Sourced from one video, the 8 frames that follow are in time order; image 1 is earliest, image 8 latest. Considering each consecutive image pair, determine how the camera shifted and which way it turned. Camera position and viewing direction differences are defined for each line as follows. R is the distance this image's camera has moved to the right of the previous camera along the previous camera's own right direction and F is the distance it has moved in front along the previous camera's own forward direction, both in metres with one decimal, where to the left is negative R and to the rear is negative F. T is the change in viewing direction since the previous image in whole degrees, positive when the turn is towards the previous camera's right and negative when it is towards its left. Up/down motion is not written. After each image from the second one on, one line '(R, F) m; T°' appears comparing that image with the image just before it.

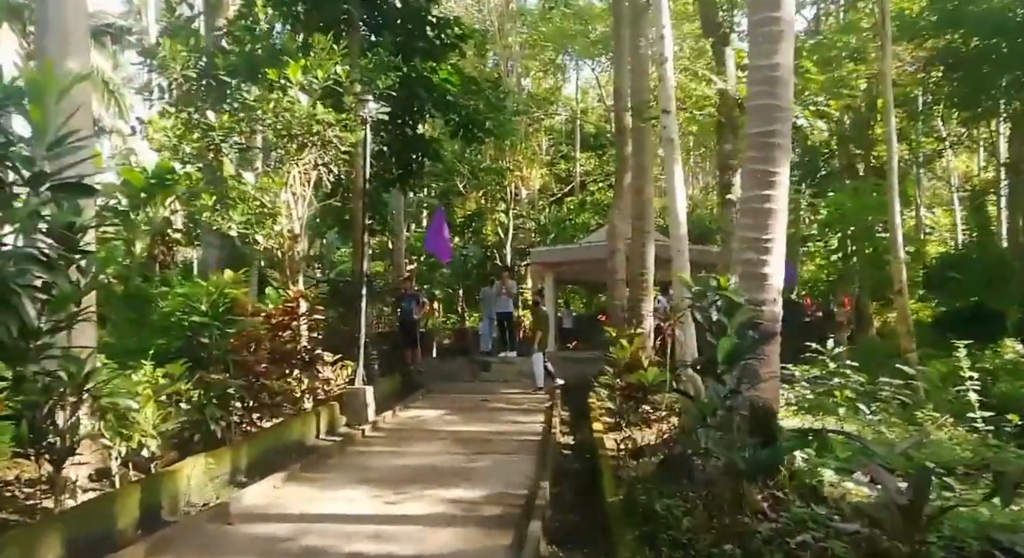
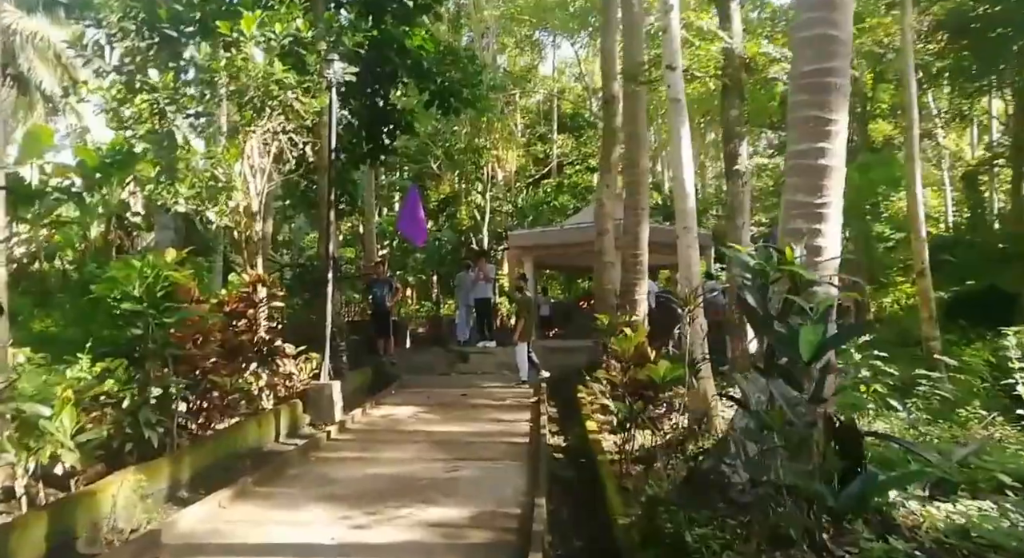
(-0.1, +1.2) m; +2°
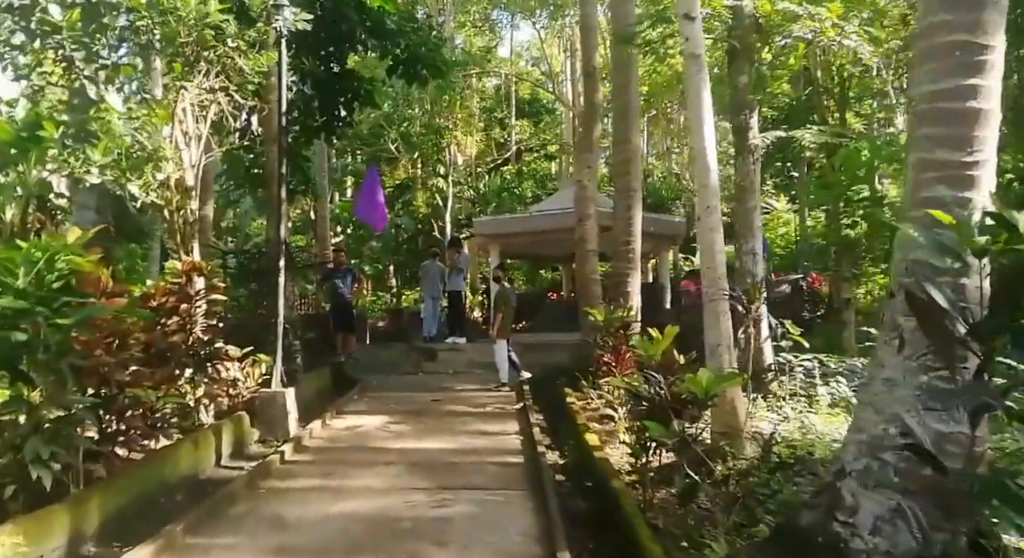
(-0.3, +1.5) m; +3°
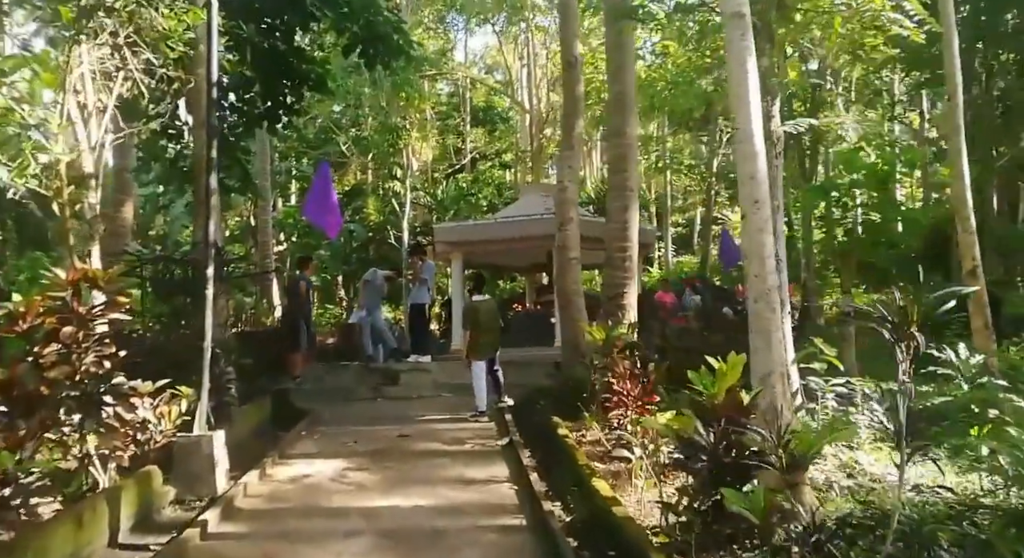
(-0.3, +1.7) m; +3°
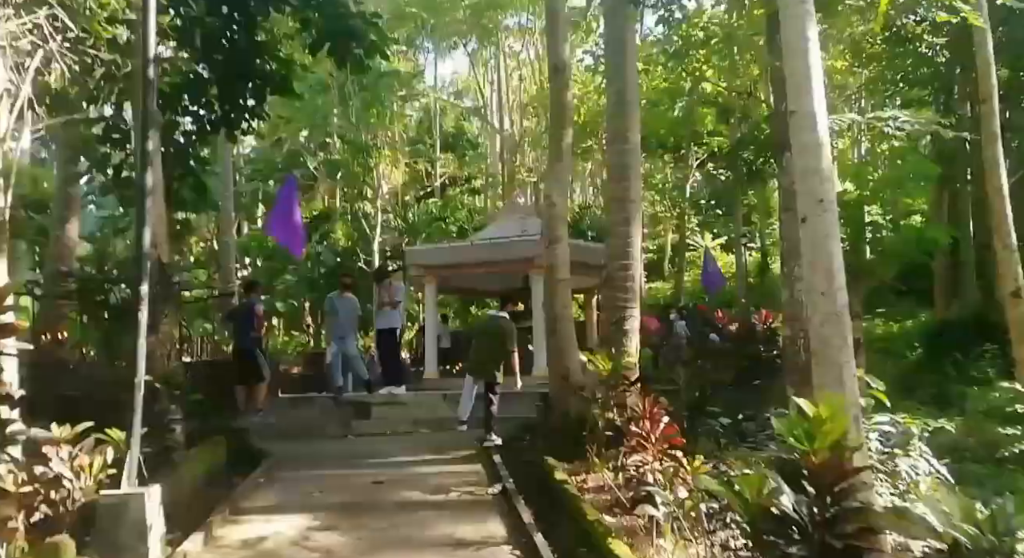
(-0.2, +1.1) m; +2°
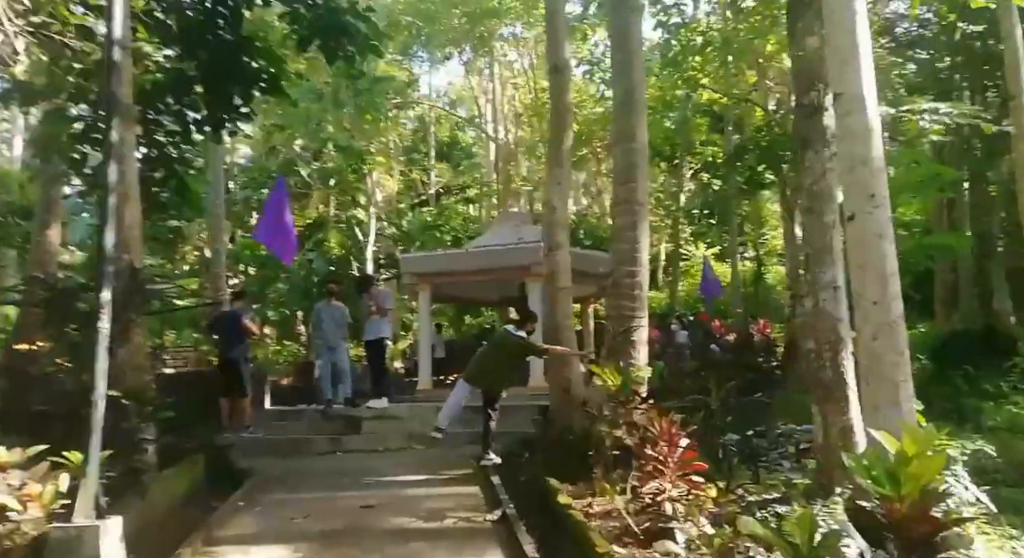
(0.0, +0.6) m; 0°
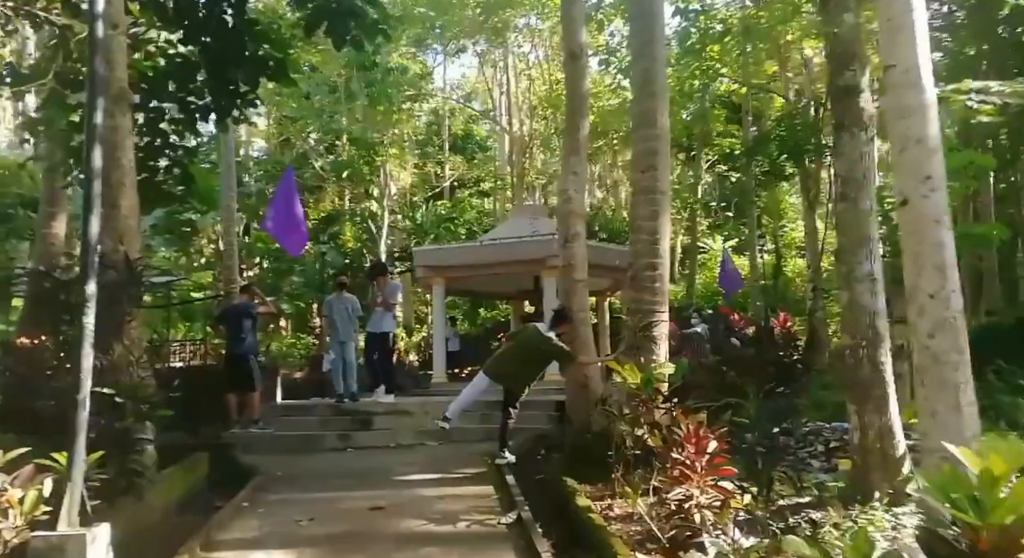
(0.0, +0.4) m; -1°
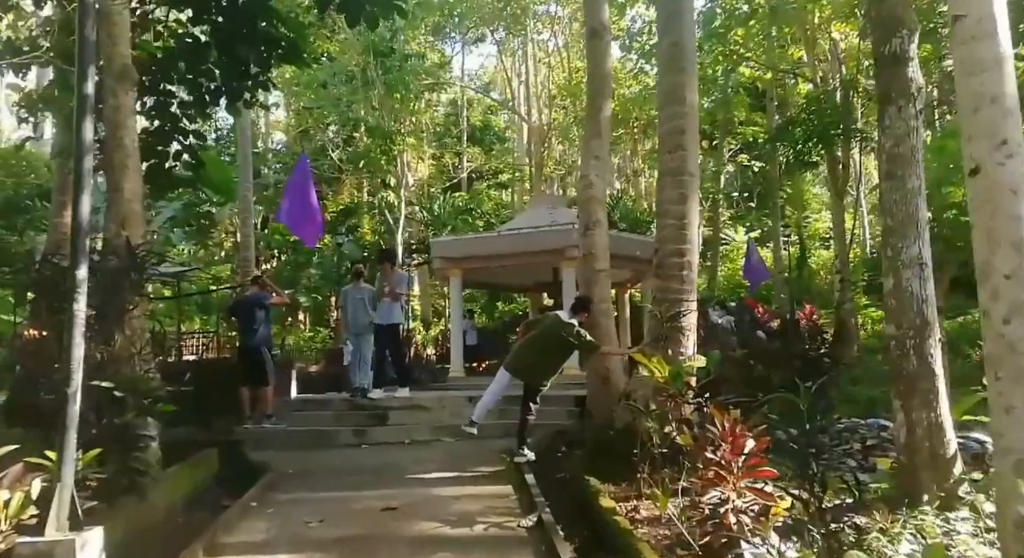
(0.0, +0.4) m; -1°
